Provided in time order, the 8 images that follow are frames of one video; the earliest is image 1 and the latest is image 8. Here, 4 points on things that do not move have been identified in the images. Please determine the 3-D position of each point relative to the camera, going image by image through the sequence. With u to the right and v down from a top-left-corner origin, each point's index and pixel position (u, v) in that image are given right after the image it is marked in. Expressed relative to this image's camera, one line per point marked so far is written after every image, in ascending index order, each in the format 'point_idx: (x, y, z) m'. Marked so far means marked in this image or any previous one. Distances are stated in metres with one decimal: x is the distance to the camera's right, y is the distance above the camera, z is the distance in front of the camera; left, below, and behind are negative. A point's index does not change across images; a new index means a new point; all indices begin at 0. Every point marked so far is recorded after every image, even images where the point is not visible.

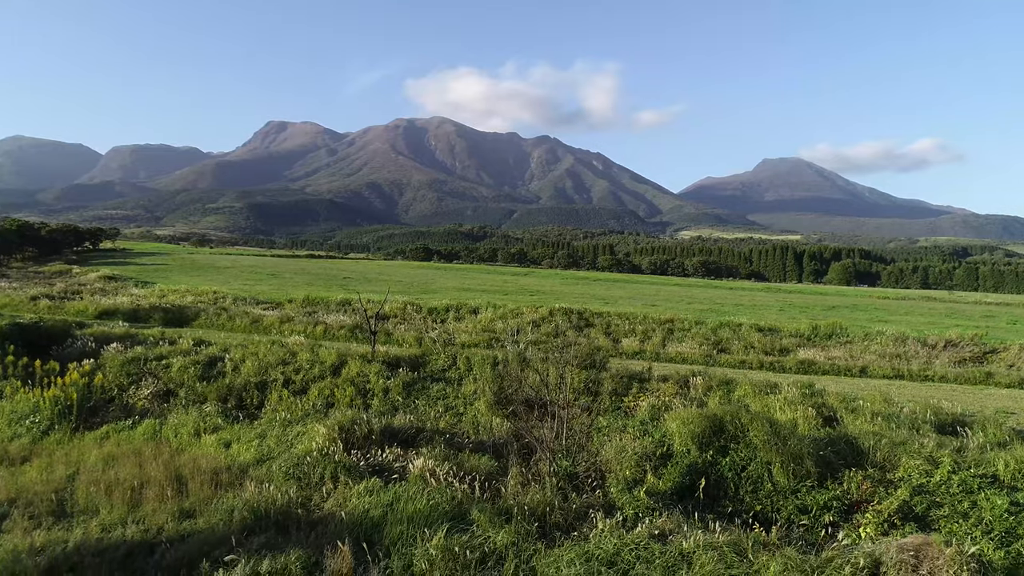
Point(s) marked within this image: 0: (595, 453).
0: (+1.4, -2.9, +11.0) m
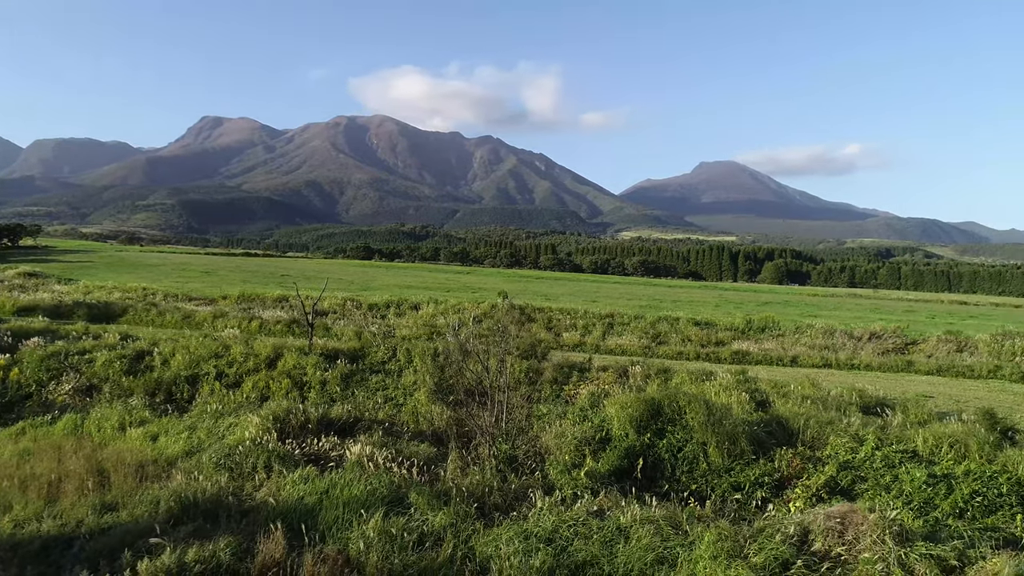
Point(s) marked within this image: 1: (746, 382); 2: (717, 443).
0: (+0.4, -2.7, +11.1) m
1: (+5.6, -2.2, +14.9) m
2: (+3.8, -2.9, +11.3) m
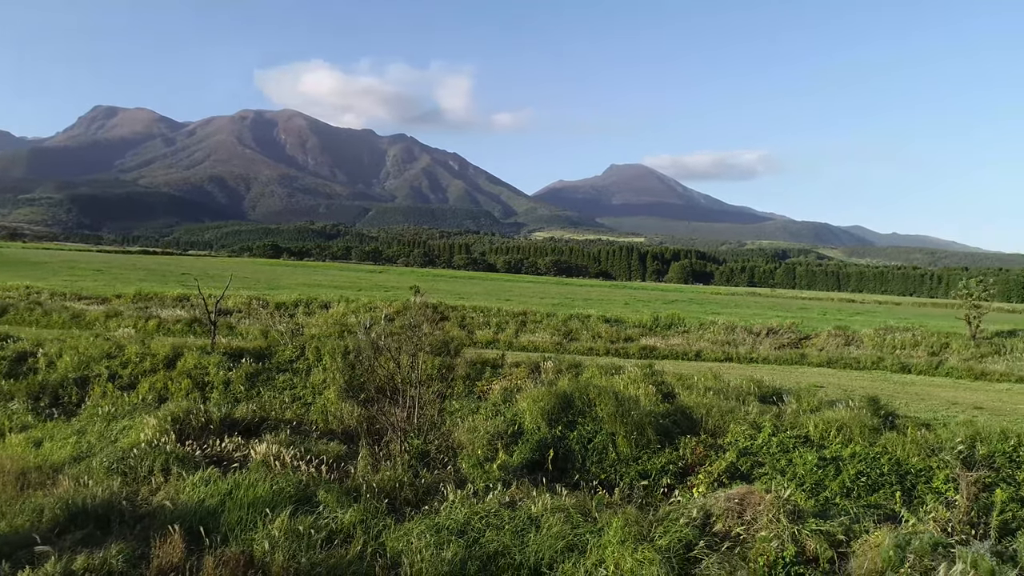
0: (-1.2, -2.7, +11.2) m
1: (+3.6, -2.1, +15.6) m
2: (+2.2, -2.9, +11.8) m
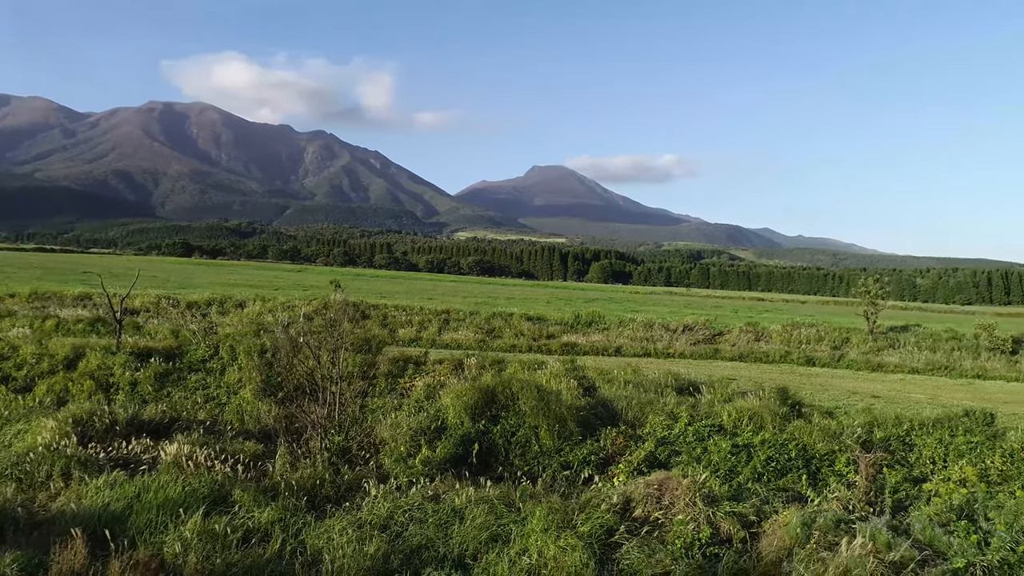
0: (-2.7, -2.7, +11.2) m
1: (+1.7, -2.1, +16.1) m
2: (+0.7, -2.8, +12.1) m
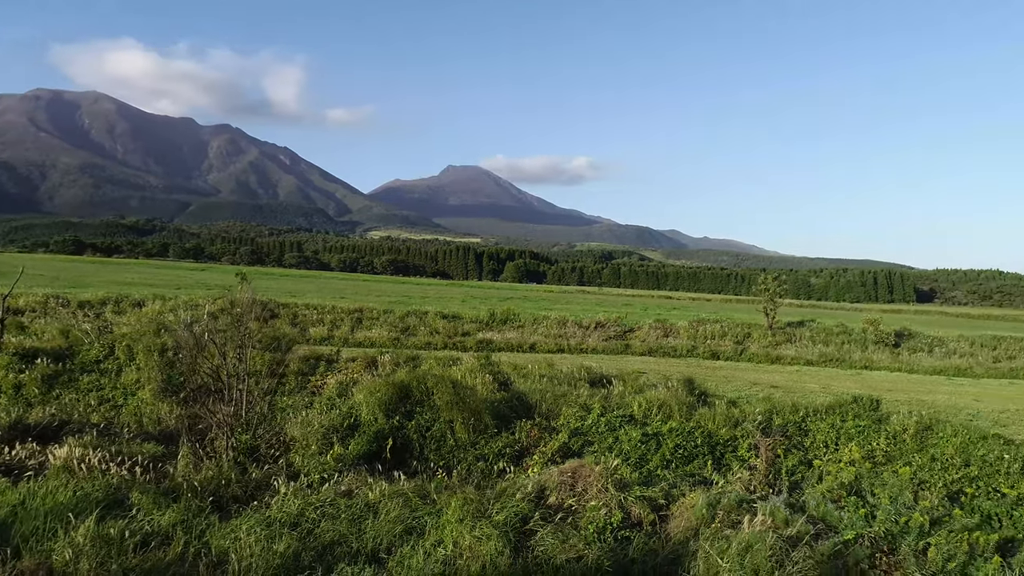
0: (-4.3, -2.6, +11.1) m
1: (-0.6, -2.1, +16.4) m
2: (-1.0, -2.7, +12.4) m
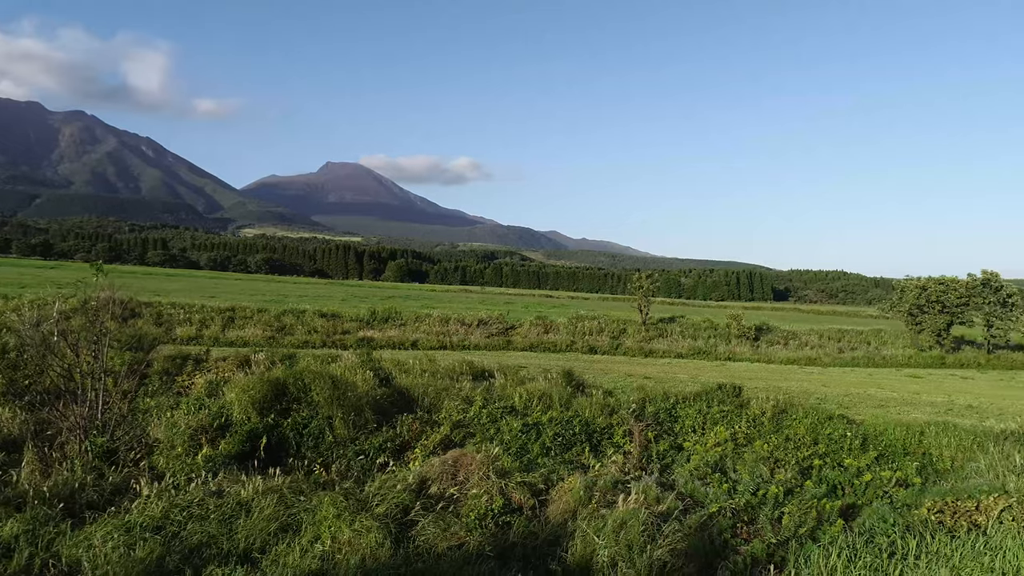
0: (-6.5, -2.6, +10.6) m
1: (-3.8, -2.1, +16.5) m
2: (-3.5, -2.6, +12.5) m
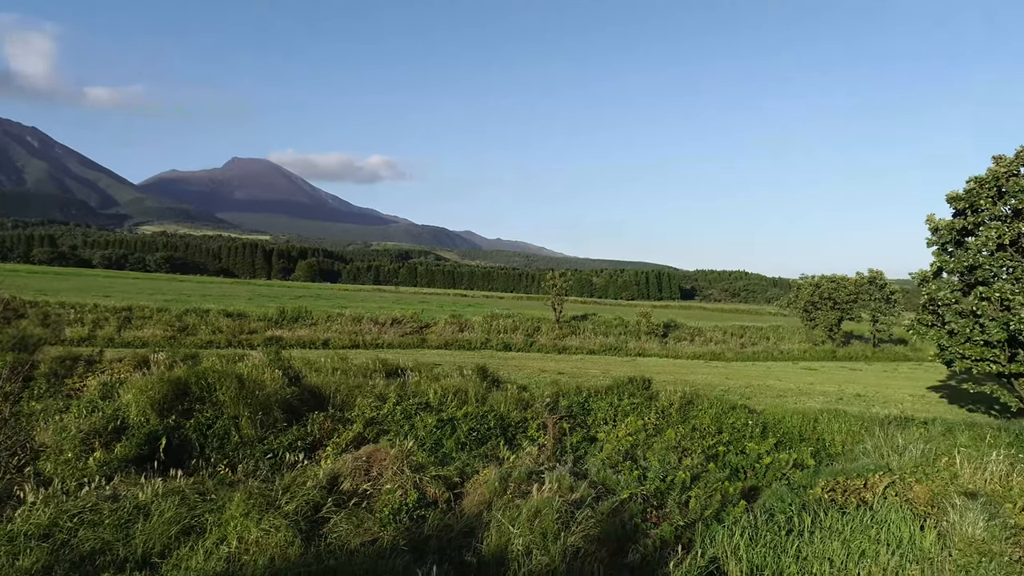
0: (-8.1, -2.6, +10.1) m
1: (-6.2, -2.0, +16.3) m
2: (-5.4, -2.6, +12.3) m
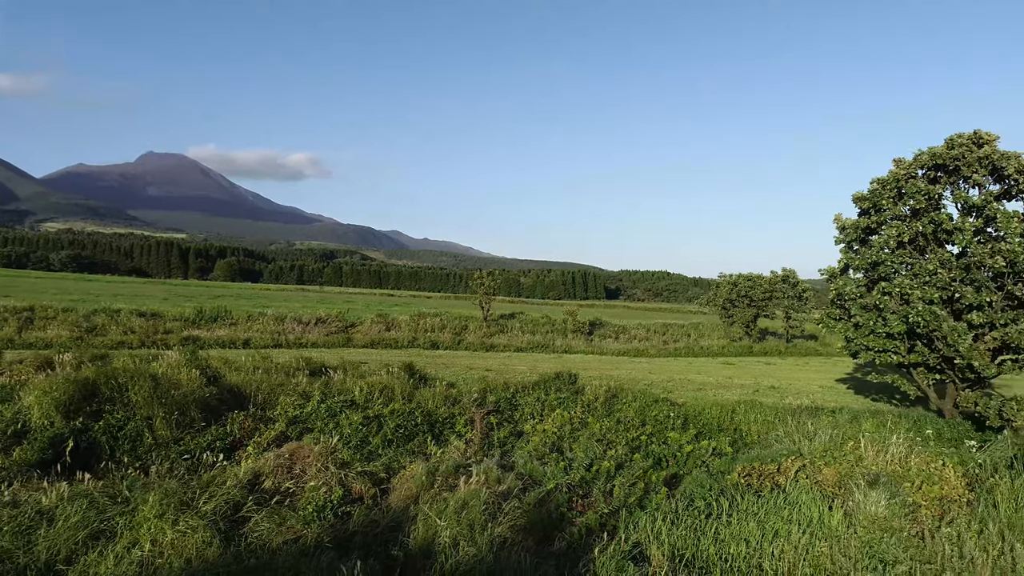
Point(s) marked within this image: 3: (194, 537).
0: (-9.4, -2.5, +9.5) m
1: (-8.2, -2.0, +15.9) m
2: (-7.0, -2.5, +12.0) m
3: (-4.8, -3.6, +9.1) m
